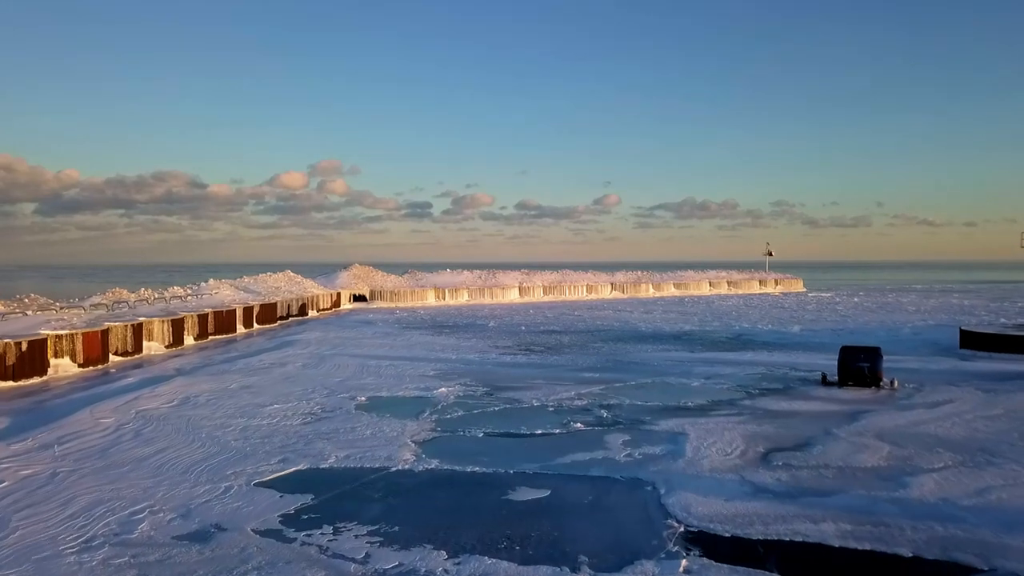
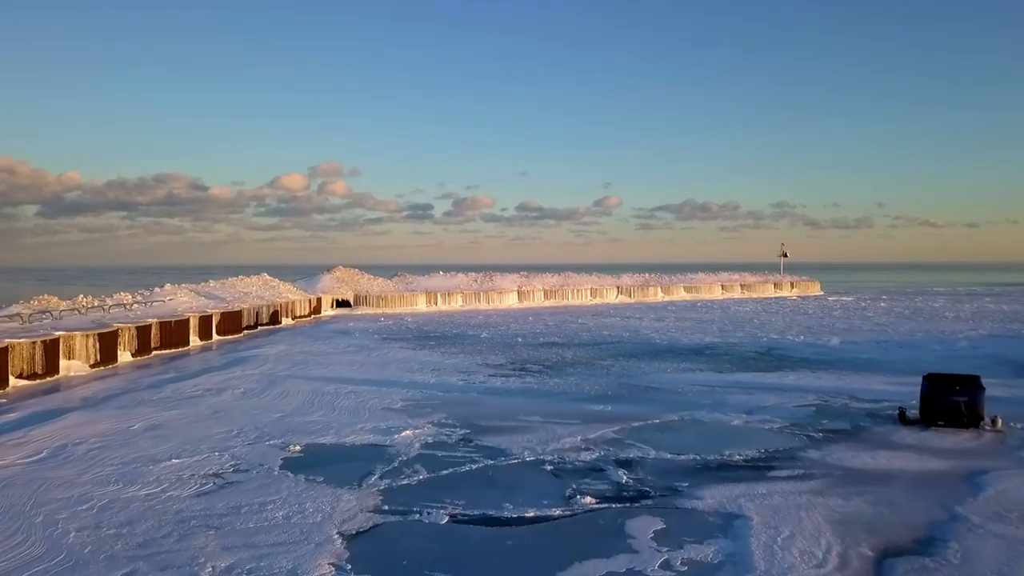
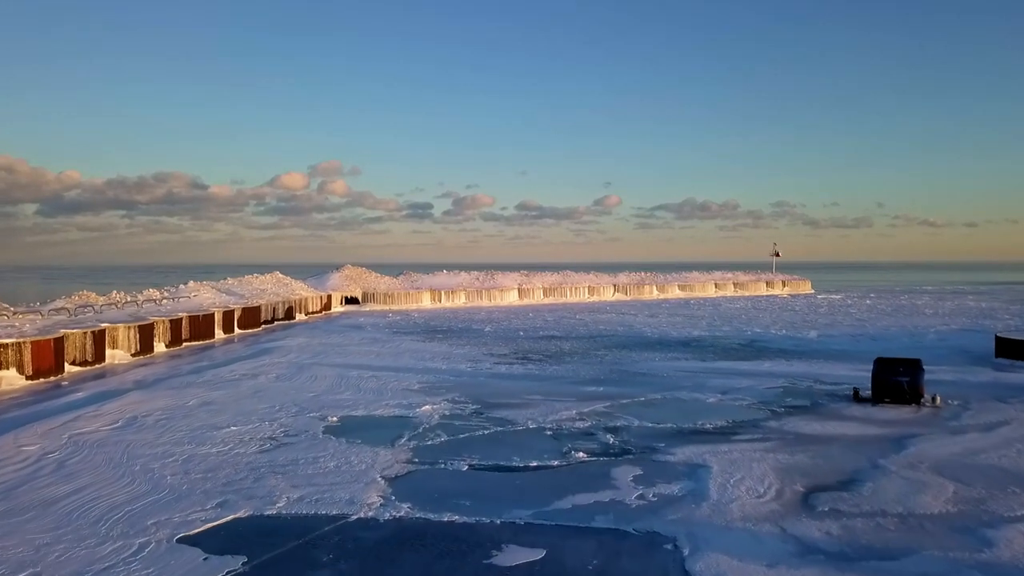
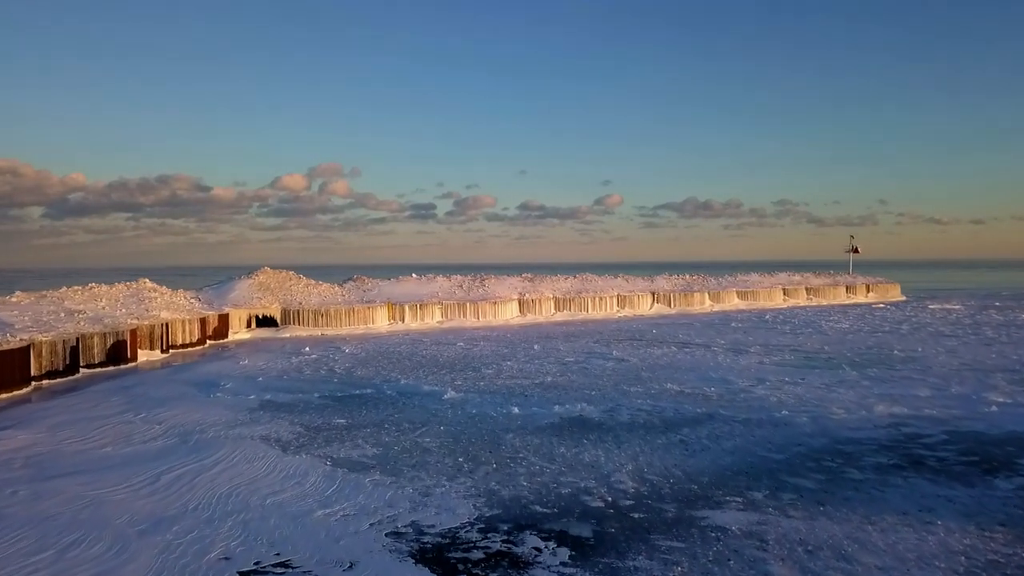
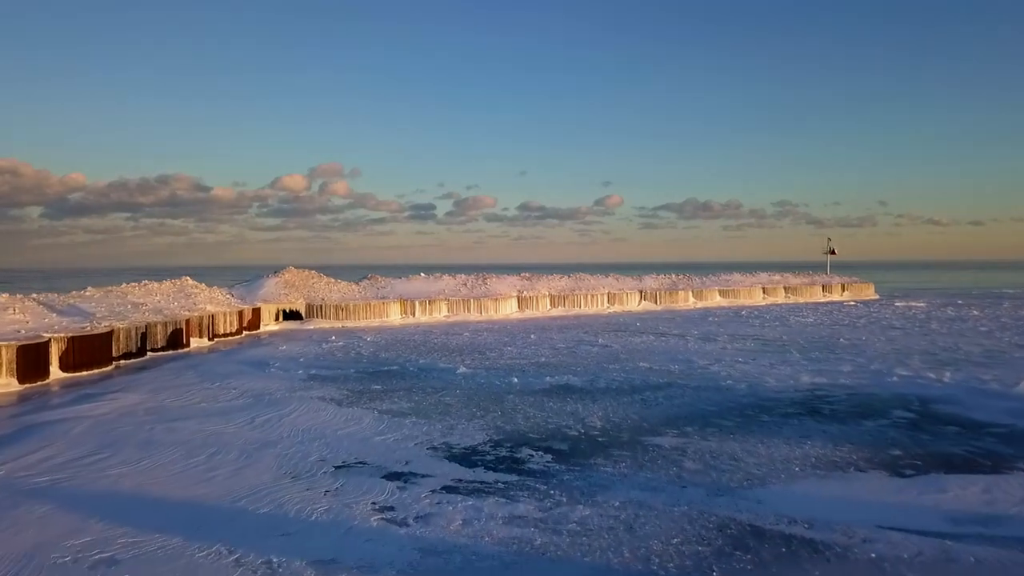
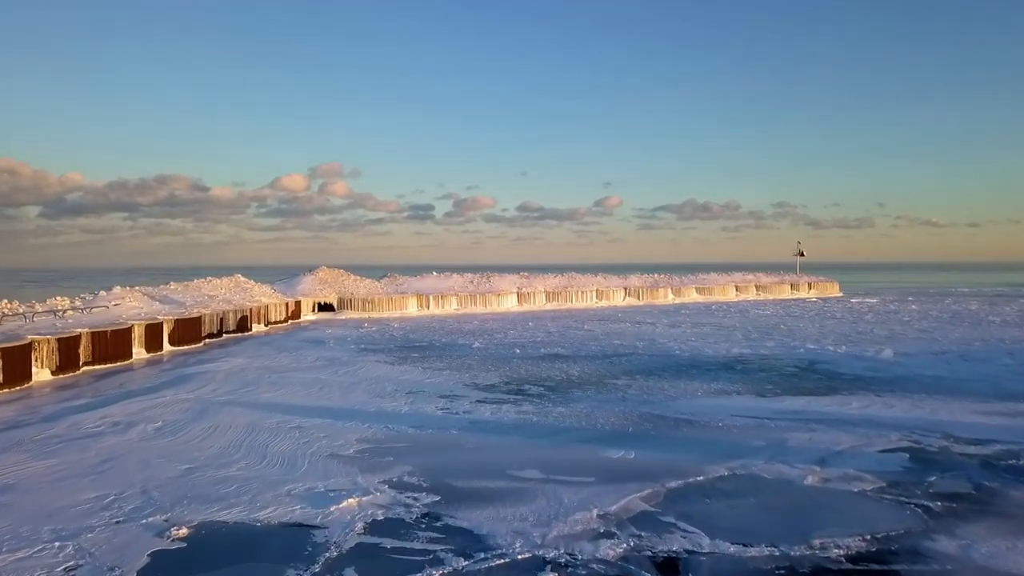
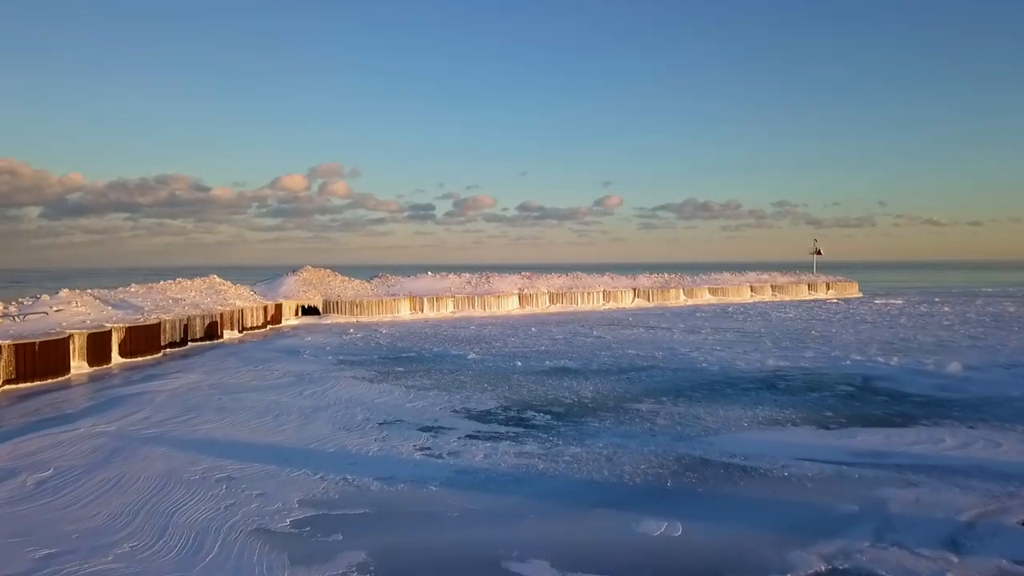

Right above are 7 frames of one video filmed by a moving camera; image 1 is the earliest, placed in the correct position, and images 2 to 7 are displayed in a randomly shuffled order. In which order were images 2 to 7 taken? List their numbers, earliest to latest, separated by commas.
3, 2, 6, 7, 5, 4
